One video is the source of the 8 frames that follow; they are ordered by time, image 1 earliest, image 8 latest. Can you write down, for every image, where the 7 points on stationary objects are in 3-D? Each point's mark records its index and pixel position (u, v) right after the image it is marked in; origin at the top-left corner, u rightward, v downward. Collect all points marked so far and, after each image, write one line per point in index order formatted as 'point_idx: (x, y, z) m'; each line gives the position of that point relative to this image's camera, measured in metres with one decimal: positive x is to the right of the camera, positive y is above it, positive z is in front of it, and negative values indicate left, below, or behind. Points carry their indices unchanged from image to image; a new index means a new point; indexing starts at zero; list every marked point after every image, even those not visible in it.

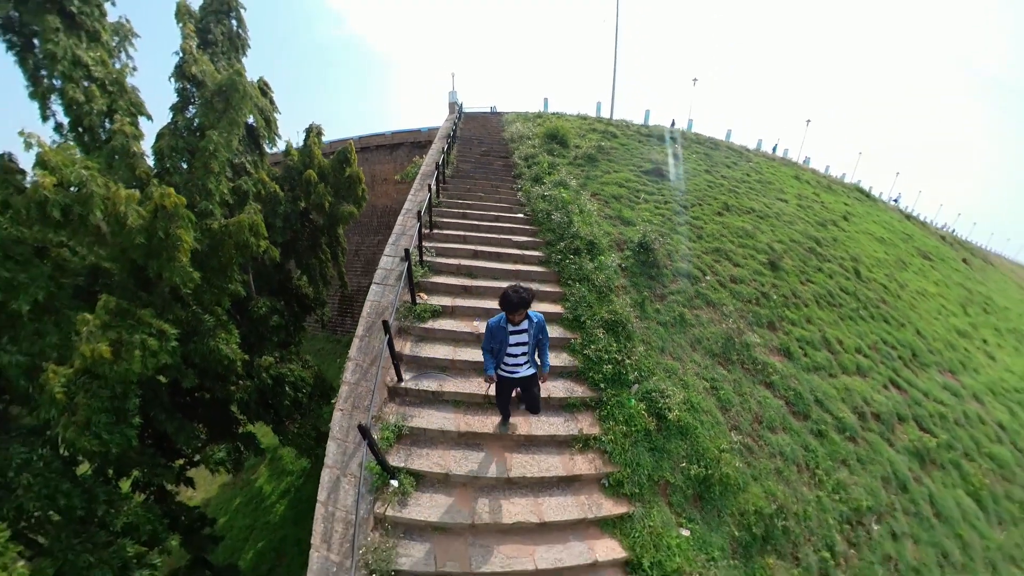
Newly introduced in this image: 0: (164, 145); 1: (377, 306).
0: (-7.8, +3.1, +6.7) m
1: (-2.5, -0.3, +5.9) m
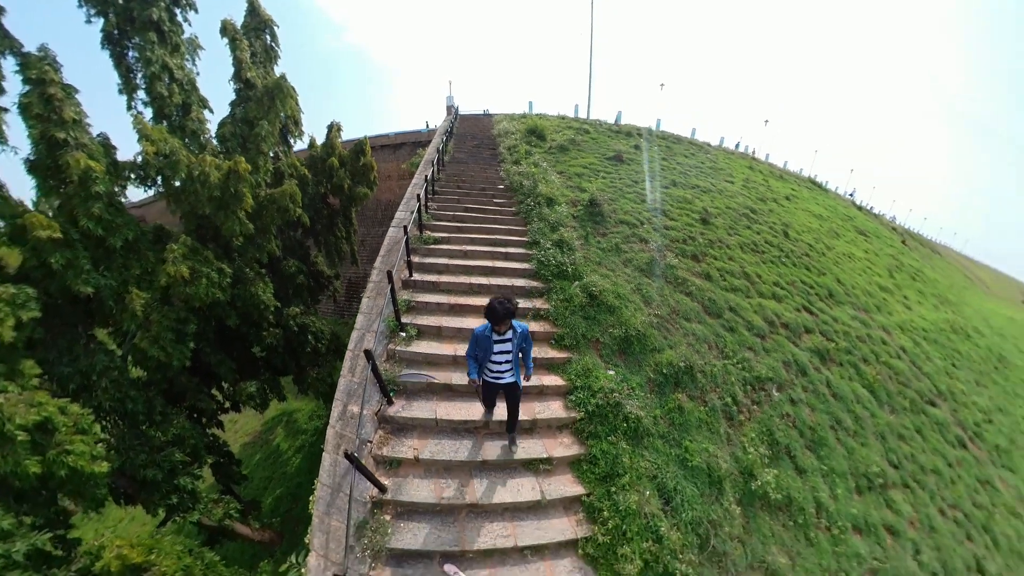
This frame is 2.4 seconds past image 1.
0: (-8.3, +4.6, +8.7) m
1: (-3.1, +1.2, +7.7) m
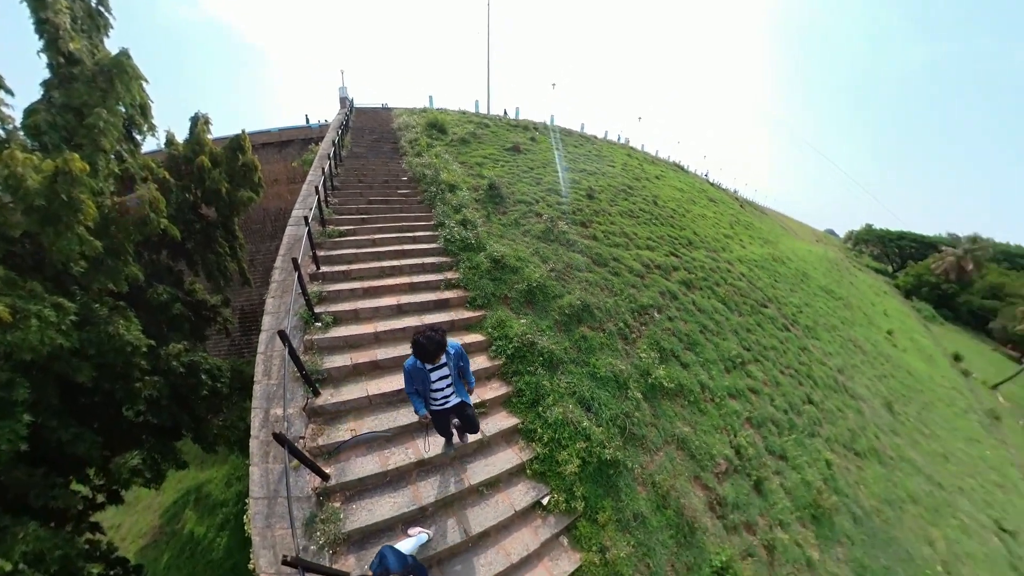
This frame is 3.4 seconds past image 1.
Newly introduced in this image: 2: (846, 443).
0: (-11.0, +3.8, +7.0) m
1: (-5.2, +1.3, +7.2) m
2: (+6.9, -3.1, +6.6) m
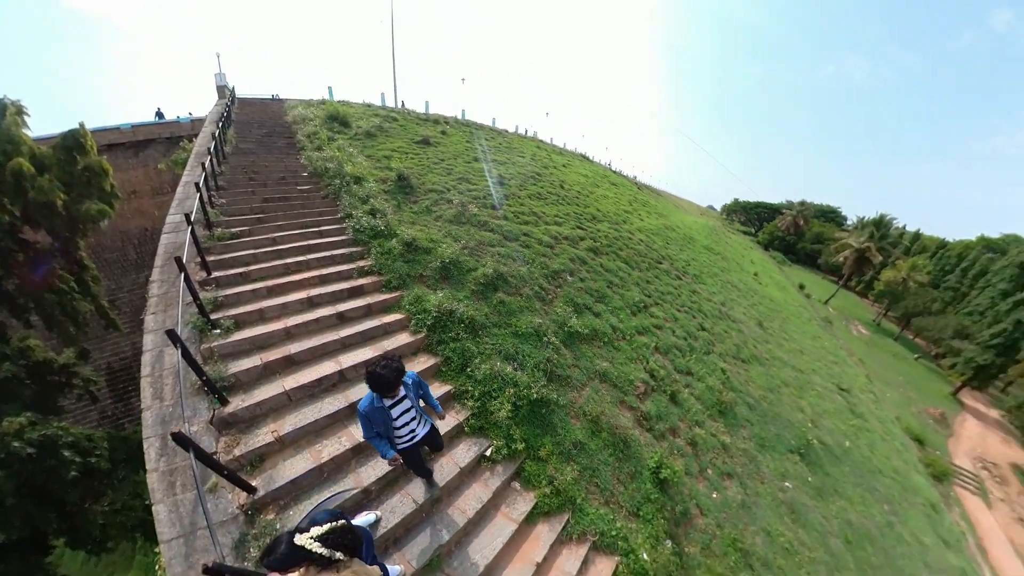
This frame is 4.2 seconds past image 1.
0: (-12.7, +2.7, +4.6) m
1: (-6.8, +1.0, +6.1) m
2: (+5.7, -1.7, +8.0) m
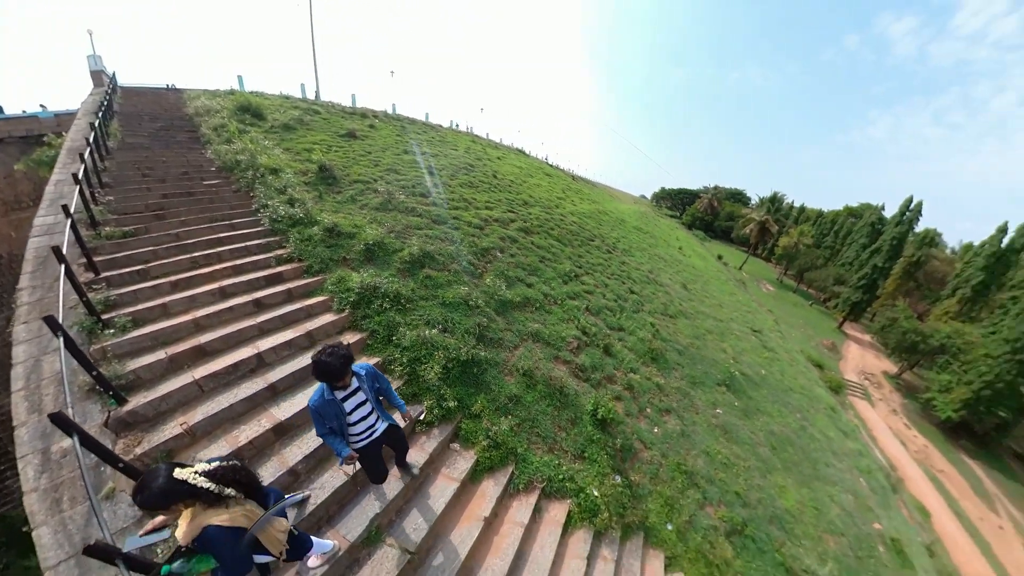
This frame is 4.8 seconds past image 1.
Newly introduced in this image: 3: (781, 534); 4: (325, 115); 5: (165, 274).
0: (-13.7, +2.0, +2.9) m
1: (-8.0, +0.8, +5.1) m
2: (+4.3, -0.7, +8.9) m
3: (+4.8, -4.4, +5.4) m
4: (-8.4, +7.8, +13.7) m
5: (-5.9, +0.3, +5.2) m
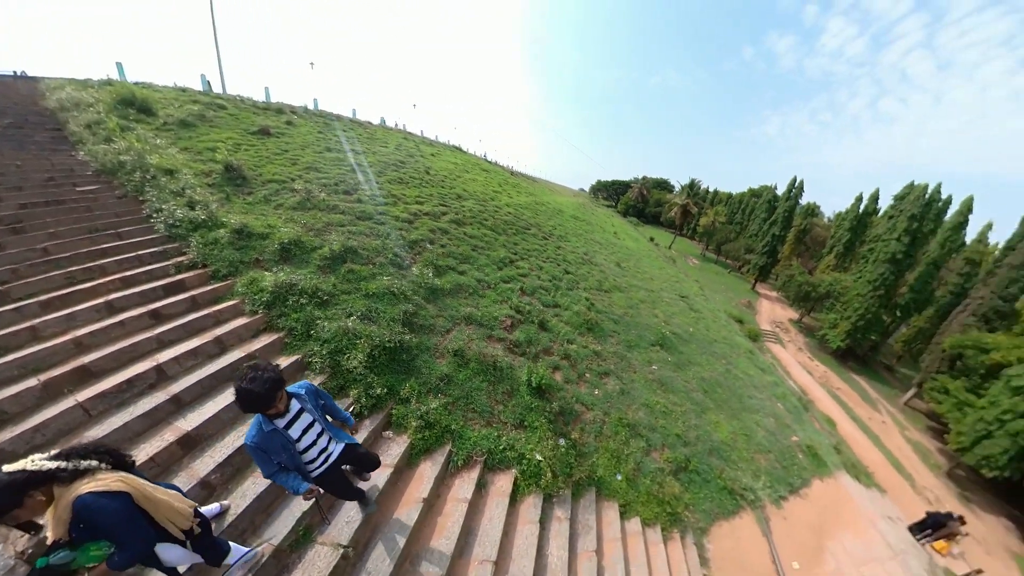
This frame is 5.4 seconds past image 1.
0: (-14.4, +1.0, +0.9) m
1: (-8.9, +0.3, +4.0) m
2: (+2.7, 0.0, +9.4) m
3: (+4.1, -3.6, +6.1) m
4: (-11.3, +7.1, +12.3) m
5: (-6.9, 0.0, +4.3) m
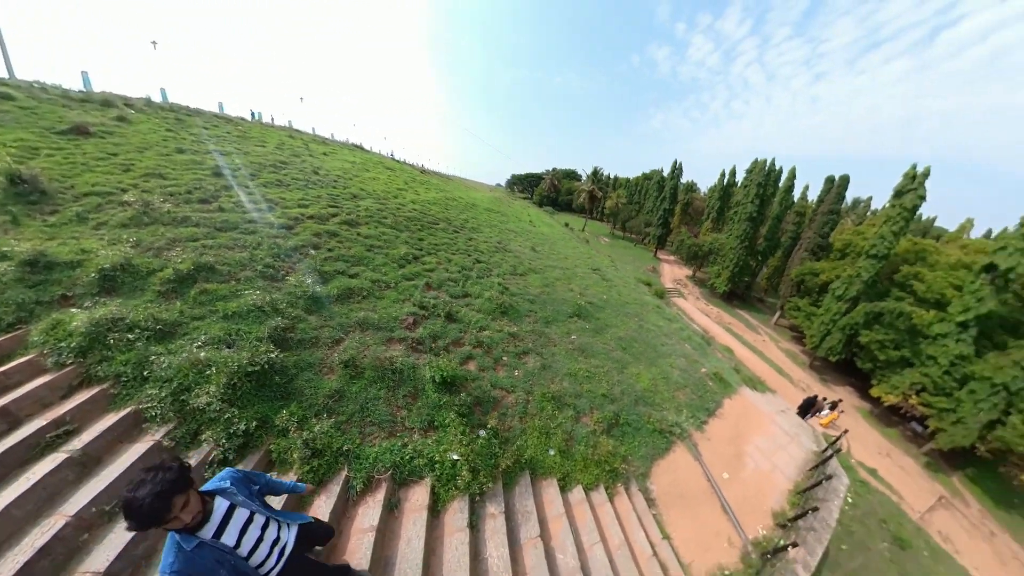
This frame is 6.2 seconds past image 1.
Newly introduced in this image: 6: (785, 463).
0: (-14.7, -1.0, -2.5) m
1: (-10.0, -0.9, +1.7) m
2: (+0.2, +0.4, +9.5) m
3: (+2.8, -2.9, +6.6) m
4: (-15.0, +5.4, +9.2) m
5: (-8.0, -0.9, +2.5) m
6: (+6.7, -4.2, +7.3) m
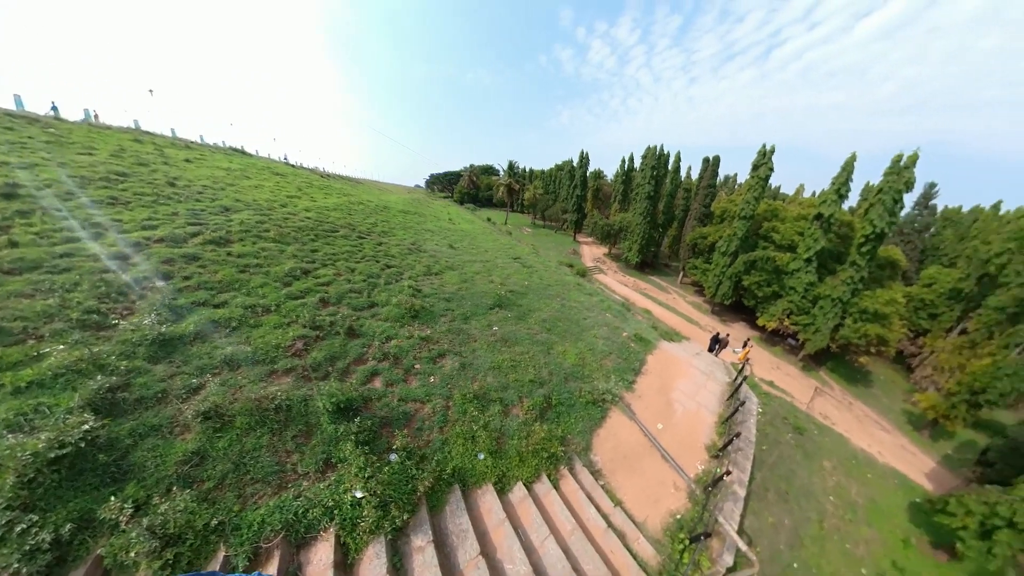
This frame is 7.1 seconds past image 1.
0: (-13.9, -3.2, -5.6) m
1: (-10.2, -2.4, -0.6) m
2: (-2.1, +0.3, +9.0) m
3: (+1.4, -2.5, +6.8) m
4: (-17.5, +2.9, +5.6) m
5: (-8.5, -2.2, +0.6) m
6: (+5.3, -3.1, +8.3) m
